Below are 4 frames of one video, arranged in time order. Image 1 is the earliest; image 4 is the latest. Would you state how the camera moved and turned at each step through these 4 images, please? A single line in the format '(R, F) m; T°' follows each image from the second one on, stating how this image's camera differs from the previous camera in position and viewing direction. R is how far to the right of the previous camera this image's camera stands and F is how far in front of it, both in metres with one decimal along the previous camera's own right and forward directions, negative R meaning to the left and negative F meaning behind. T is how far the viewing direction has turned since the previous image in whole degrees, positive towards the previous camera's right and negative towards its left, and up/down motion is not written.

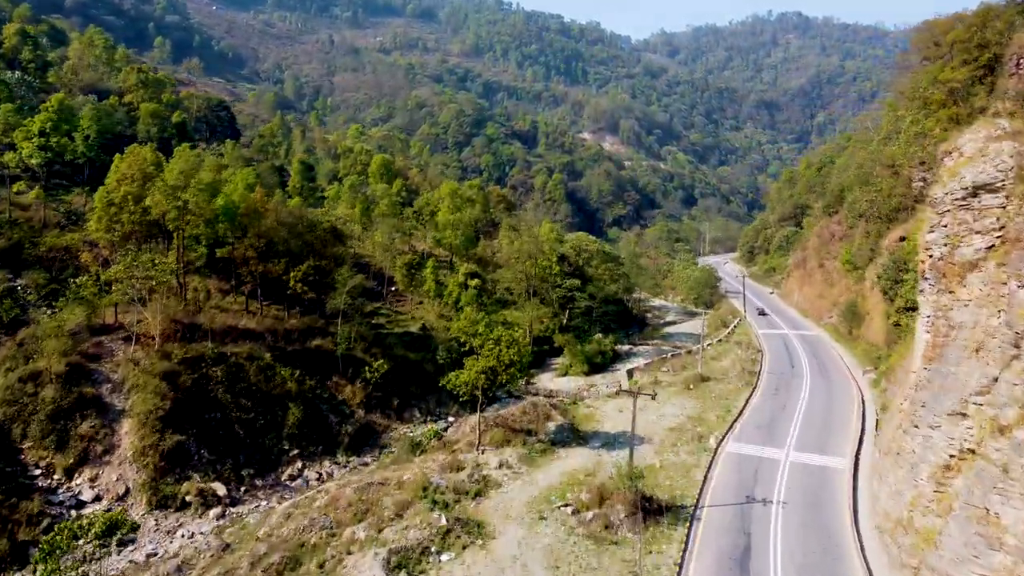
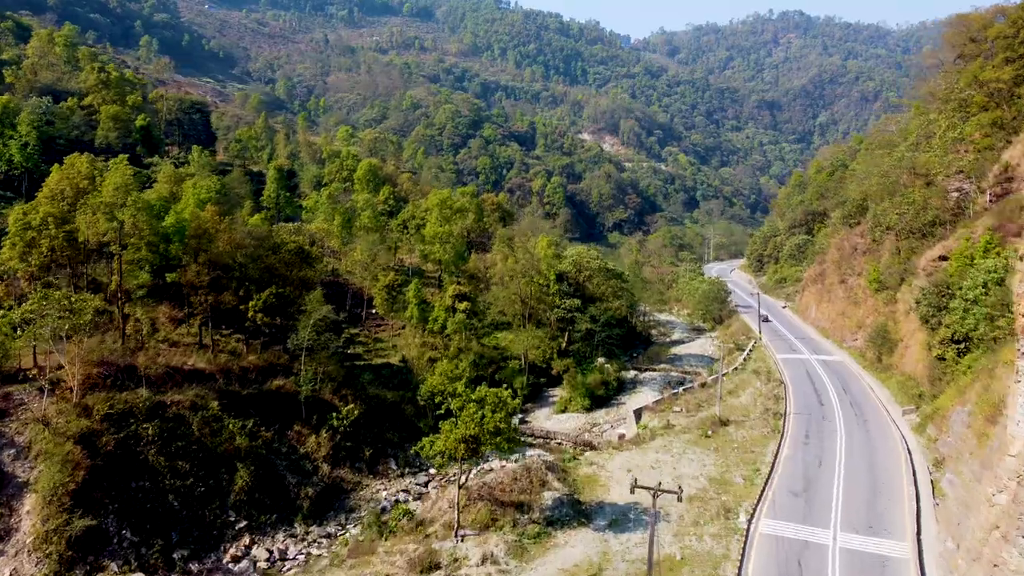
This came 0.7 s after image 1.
(+0.3, +3.9) m; 0°
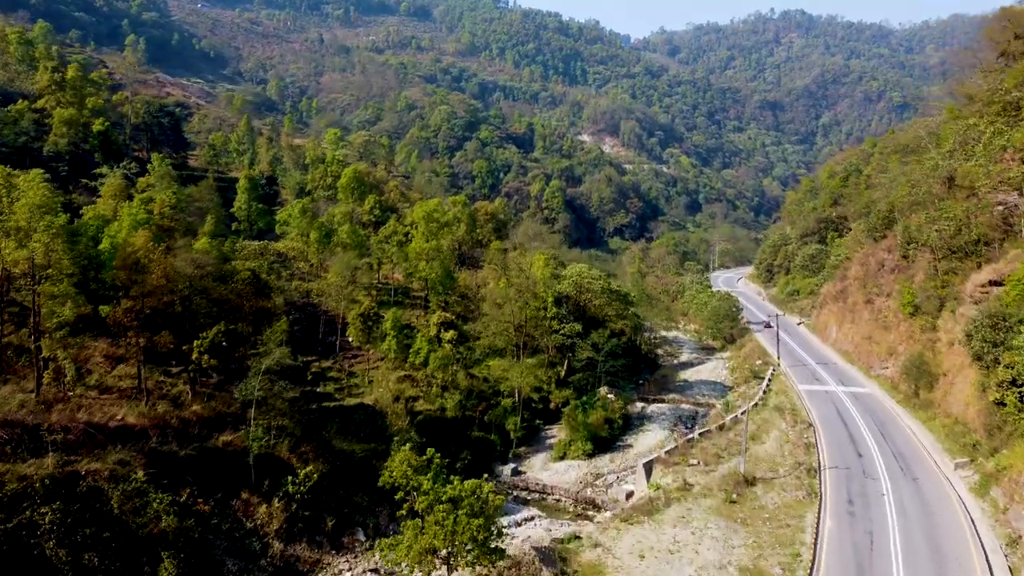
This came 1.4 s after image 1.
(+0.3, +3.9) m; 0°
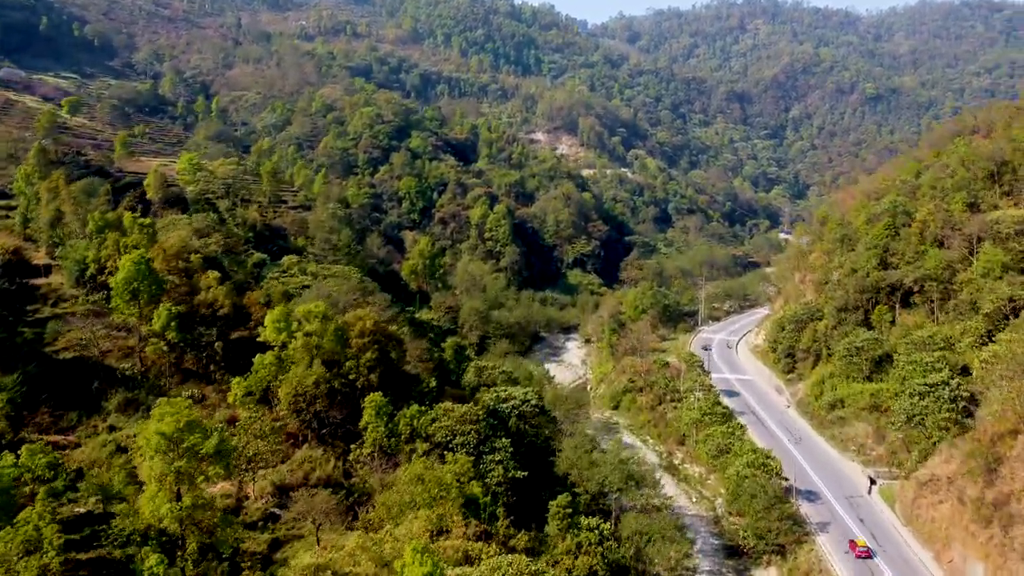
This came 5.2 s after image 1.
(+2.4, +21.2) m; +3°
